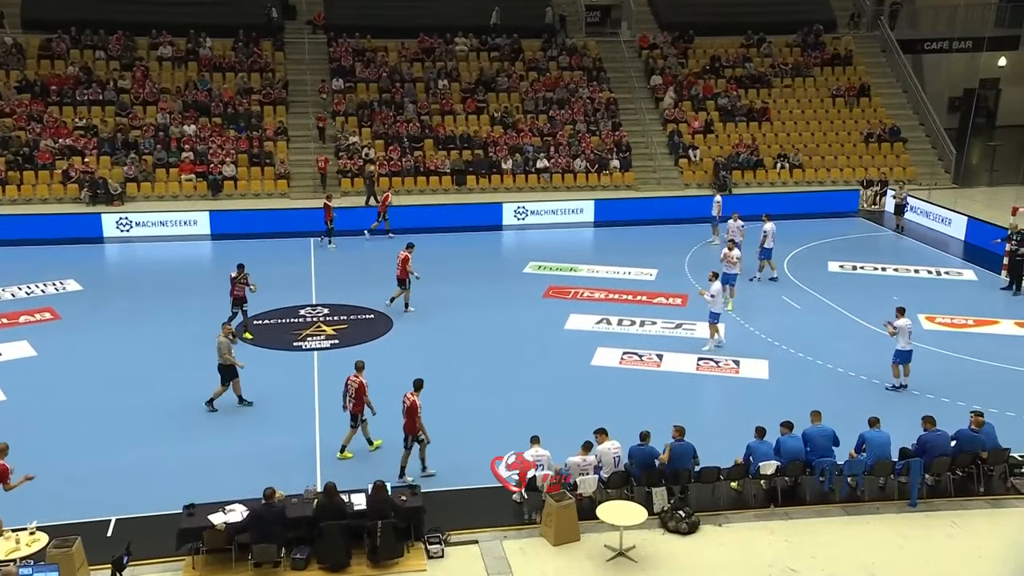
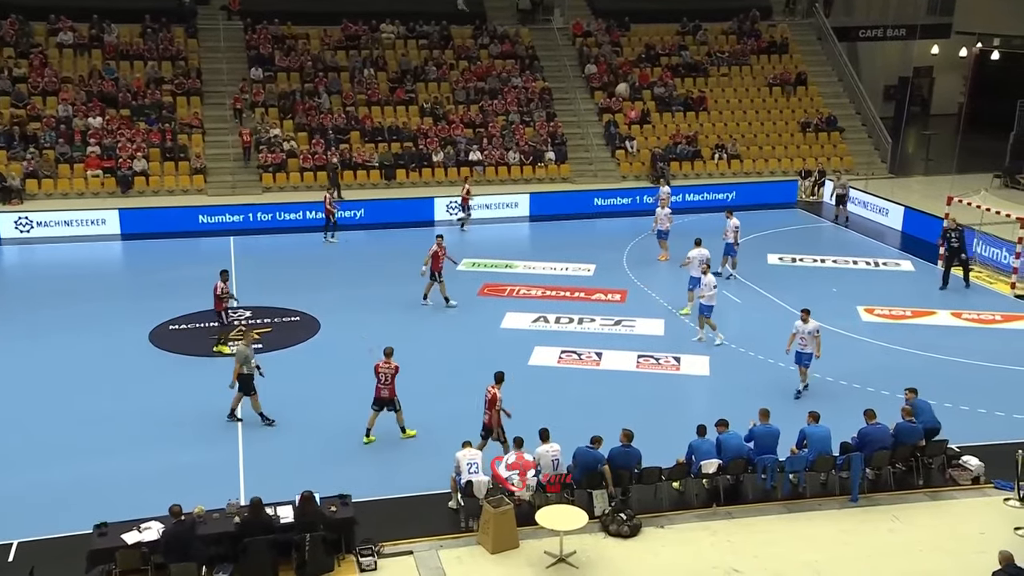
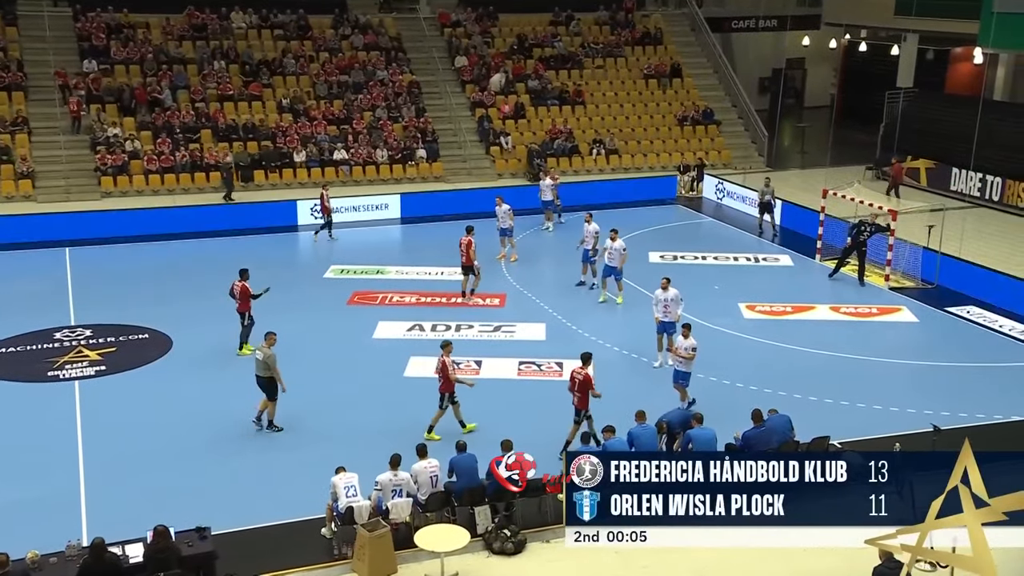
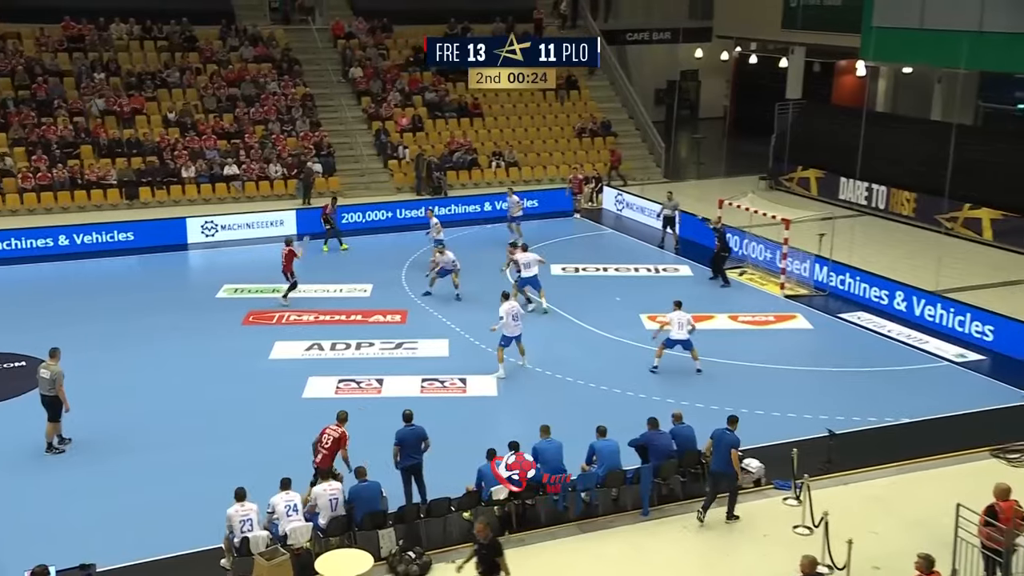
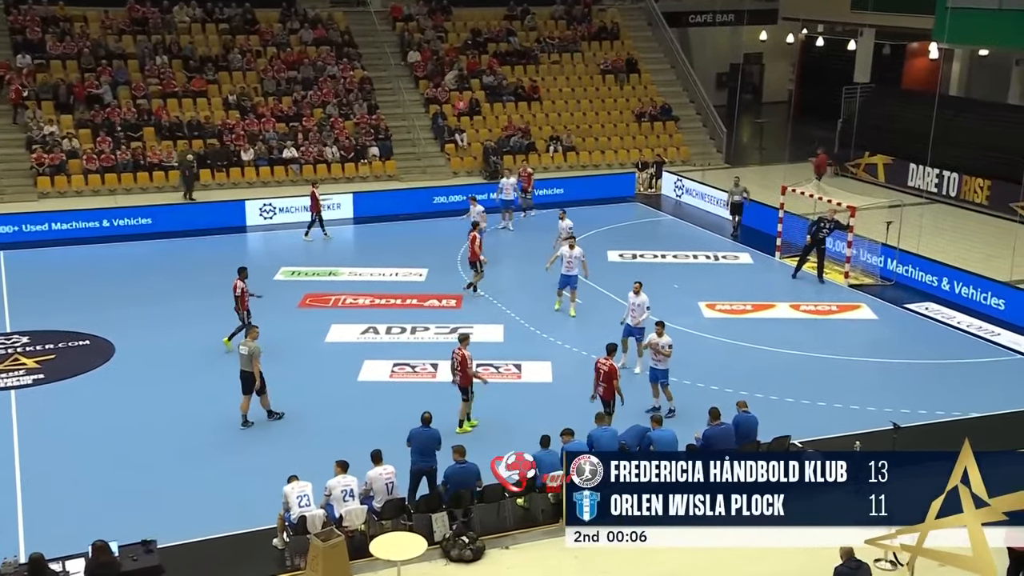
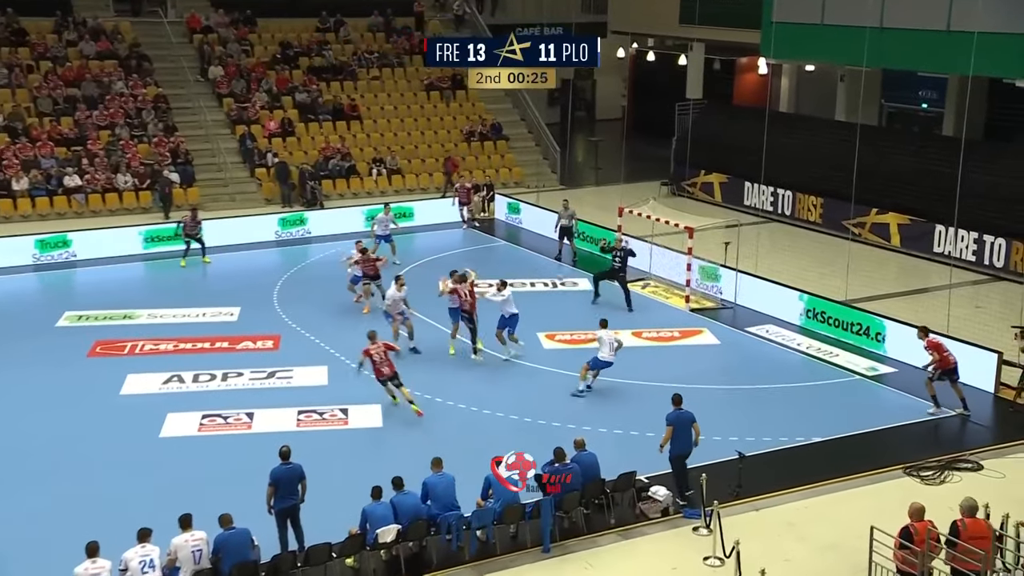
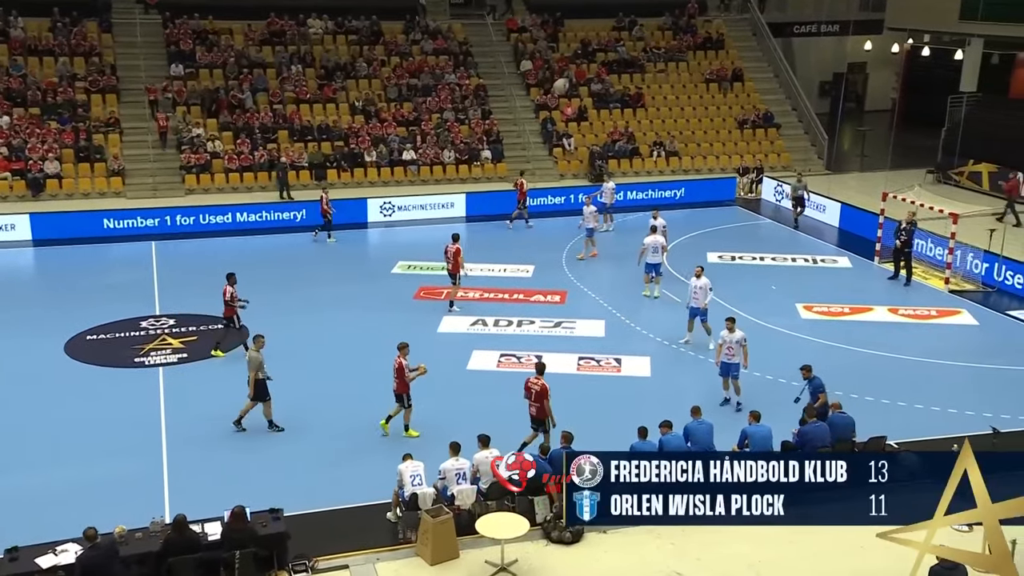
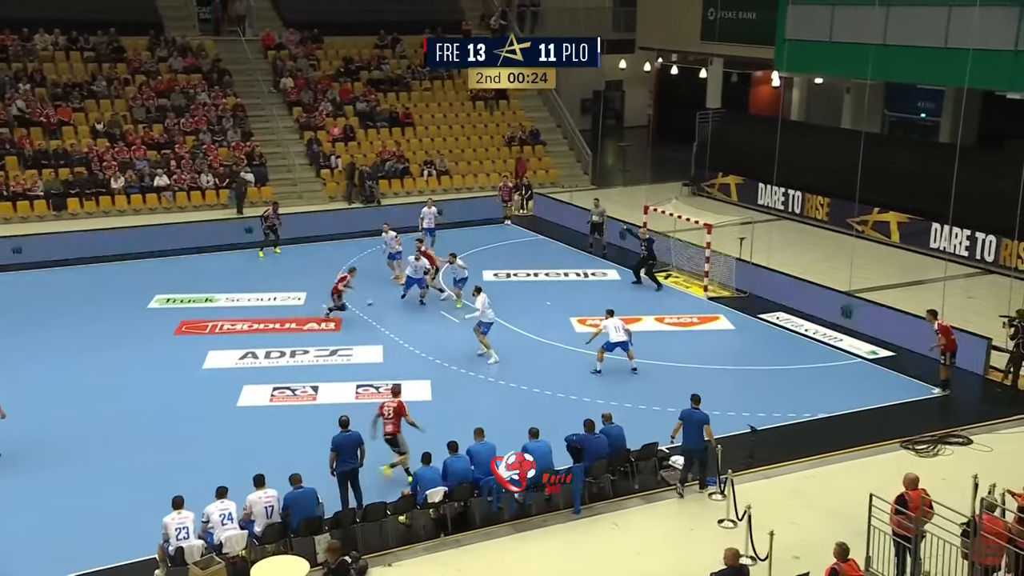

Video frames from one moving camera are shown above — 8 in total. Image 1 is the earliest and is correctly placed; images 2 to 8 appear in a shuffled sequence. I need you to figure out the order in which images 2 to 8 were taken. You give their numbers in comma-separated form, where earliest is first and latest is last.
2, 7, 3, 5, 4, 8, 6
